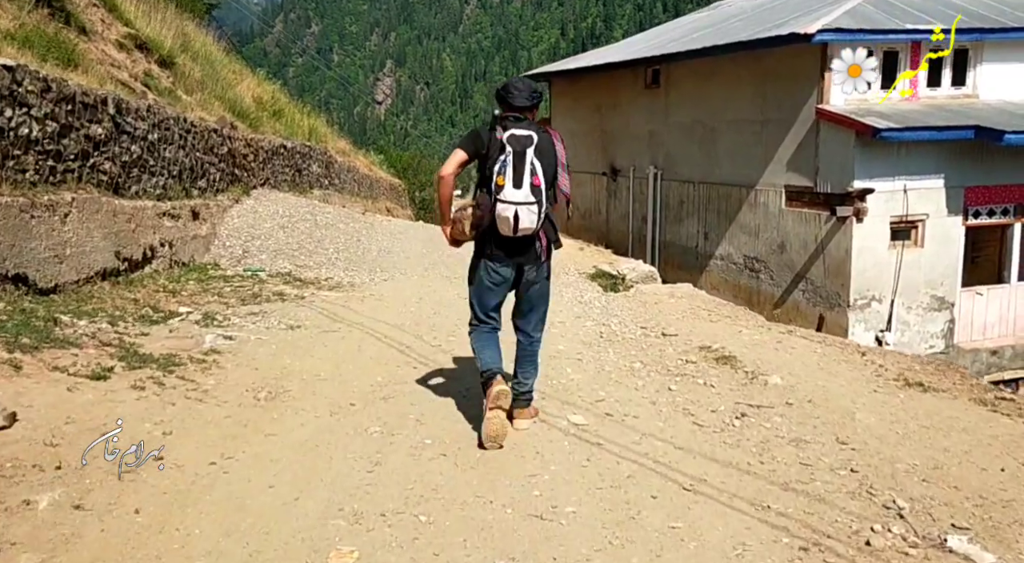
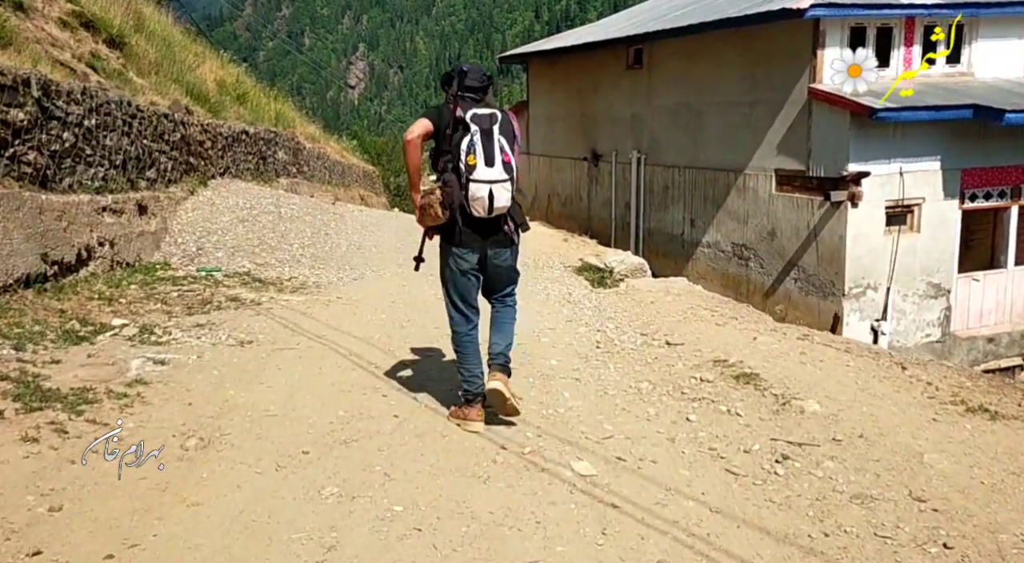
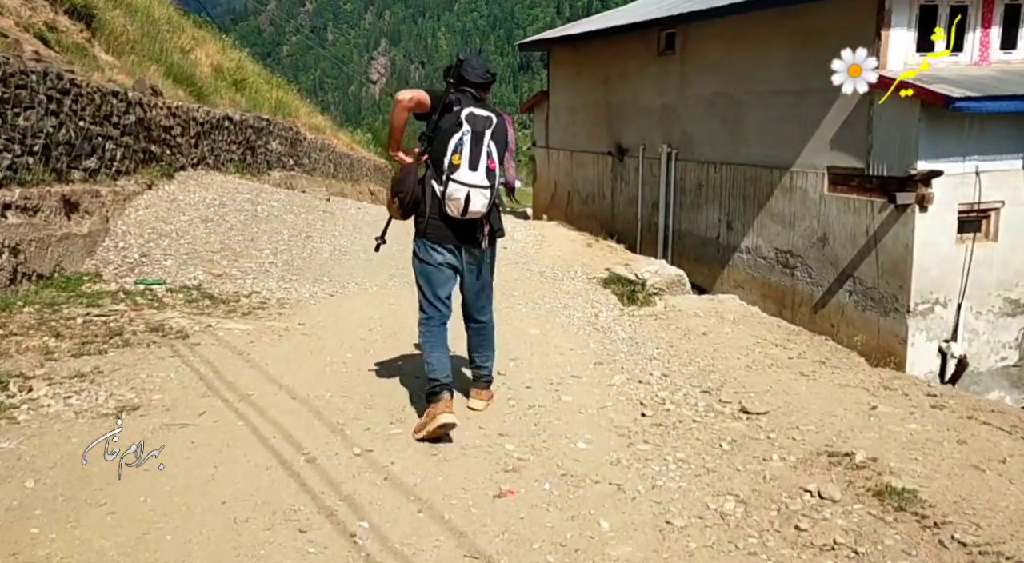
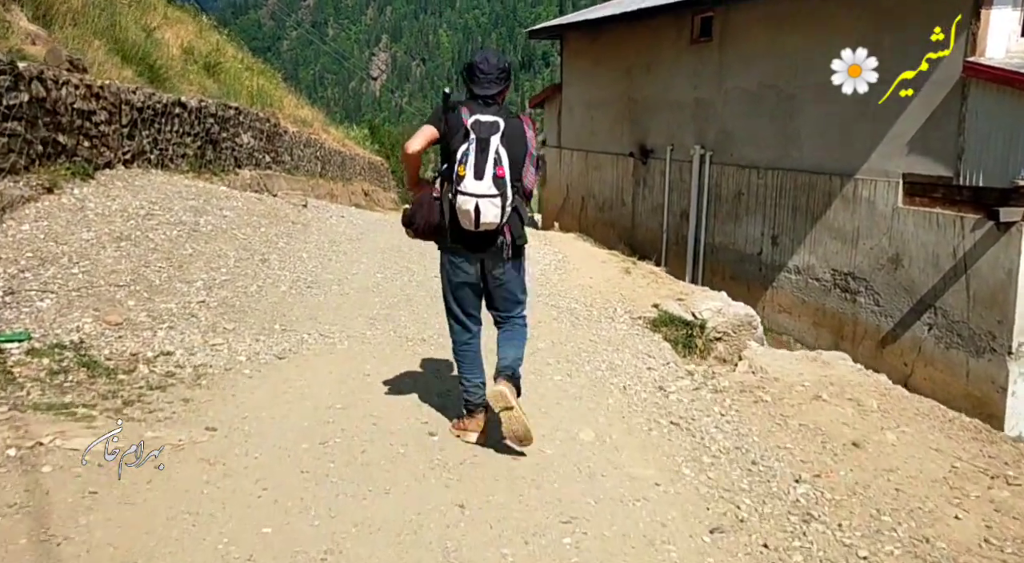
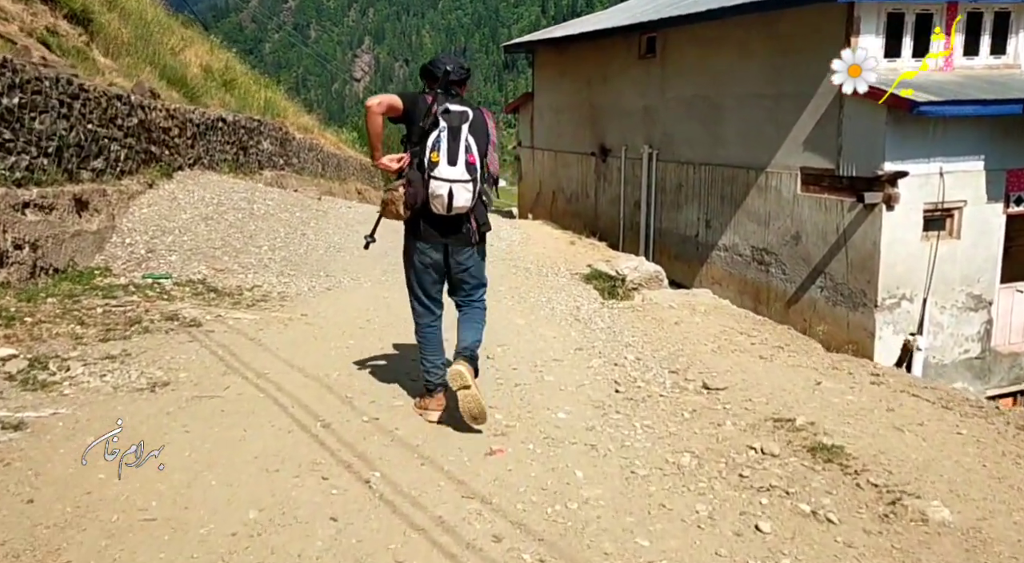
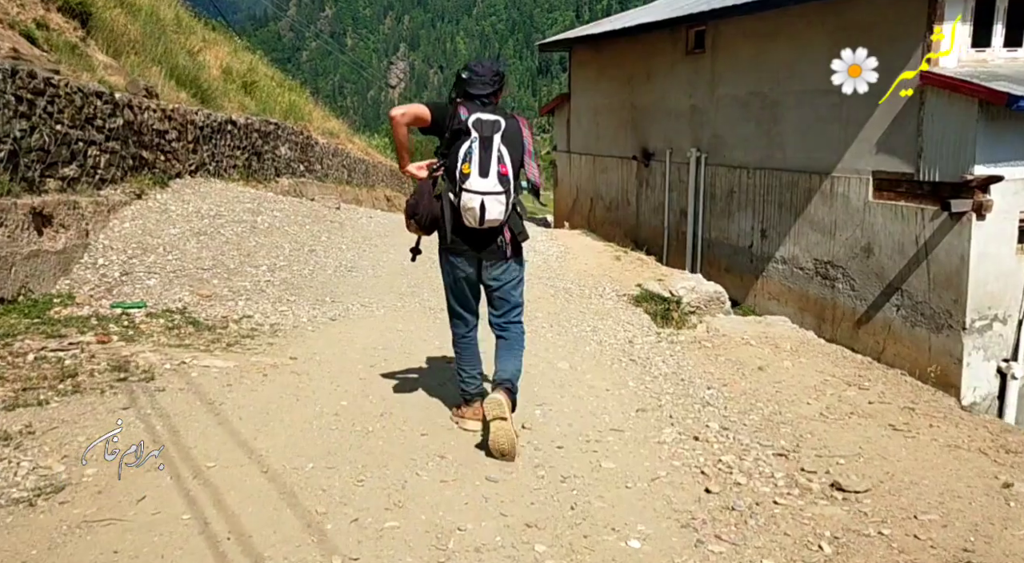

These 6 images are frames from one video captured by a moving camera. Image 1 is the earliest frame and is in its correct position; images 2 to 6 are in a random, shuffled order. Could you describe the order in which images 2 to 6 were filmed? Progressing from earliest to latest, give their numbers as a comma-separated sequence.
2, 5, 3, 6, 4
